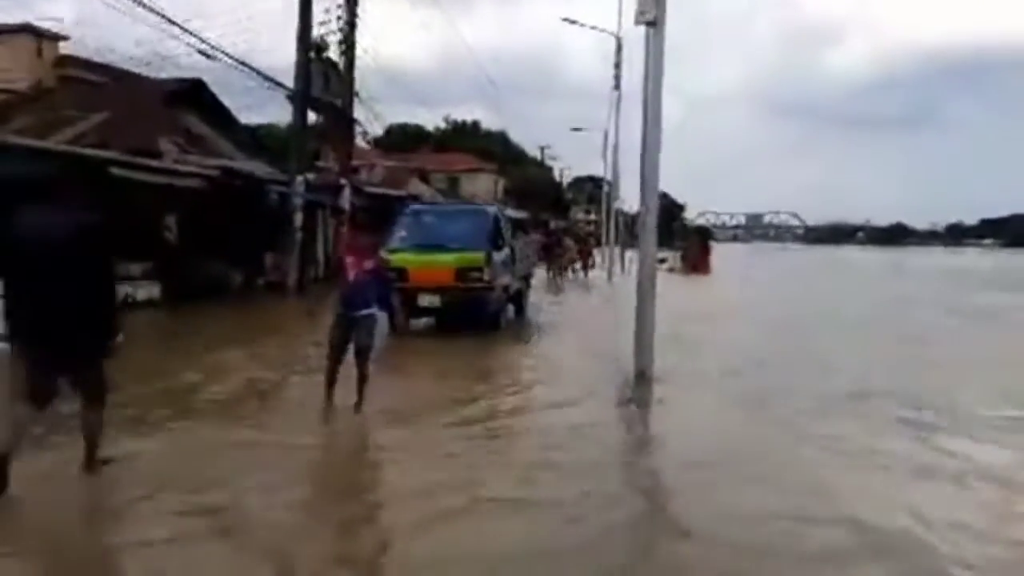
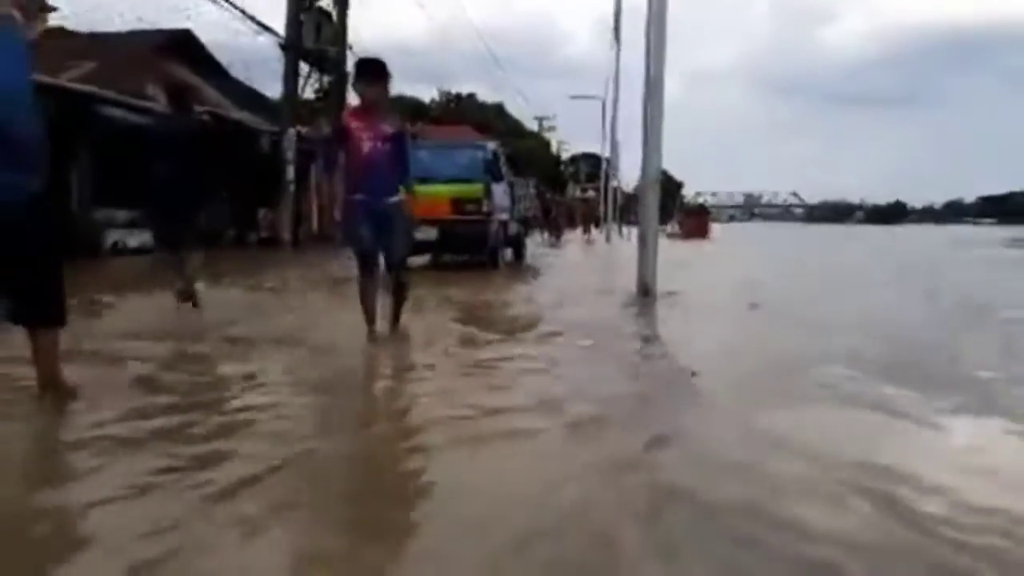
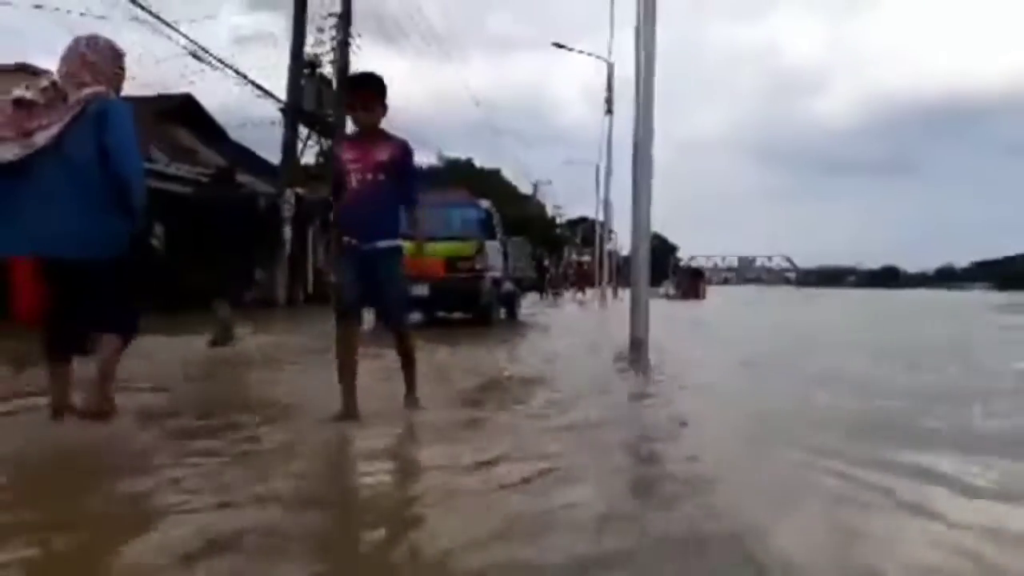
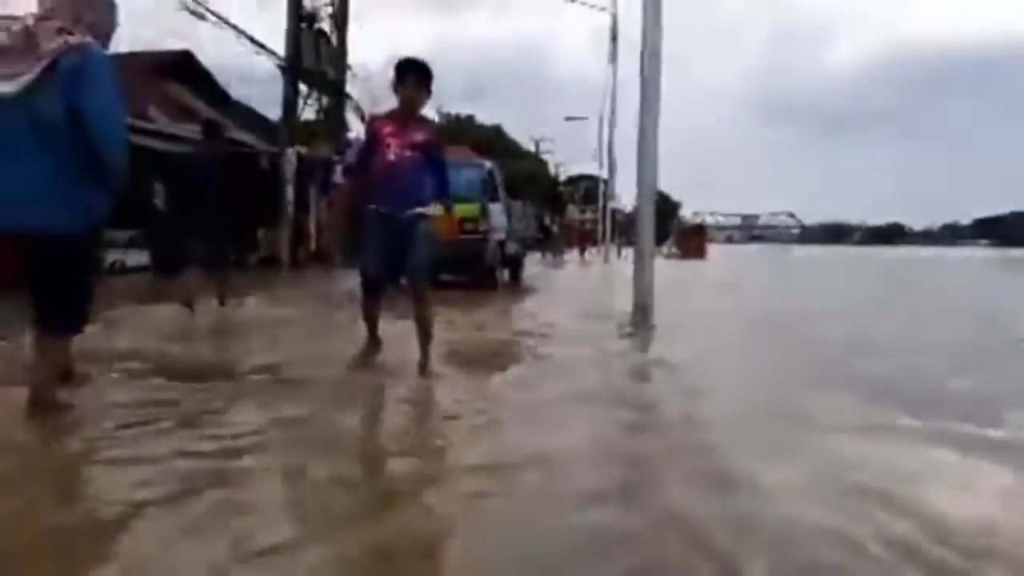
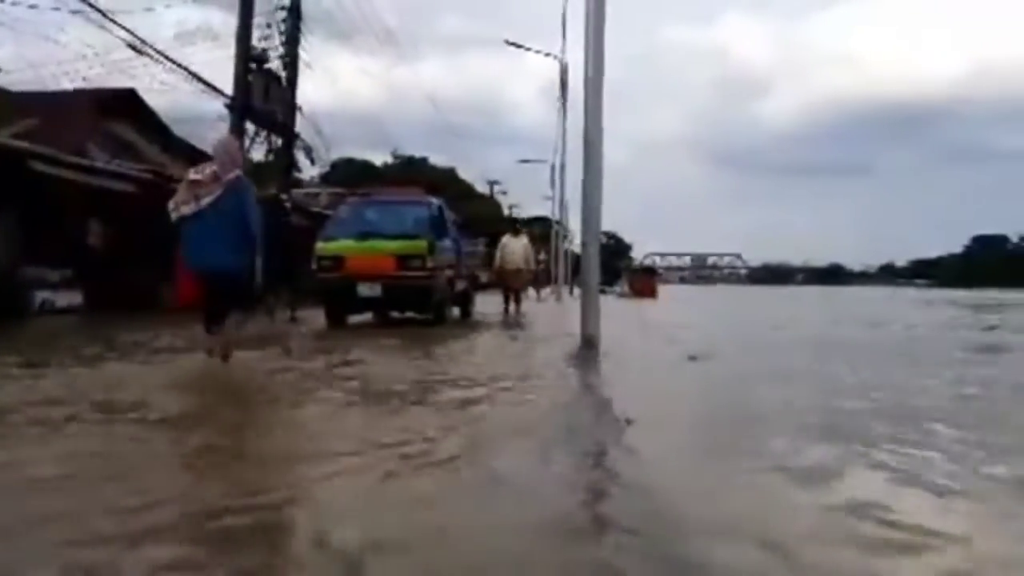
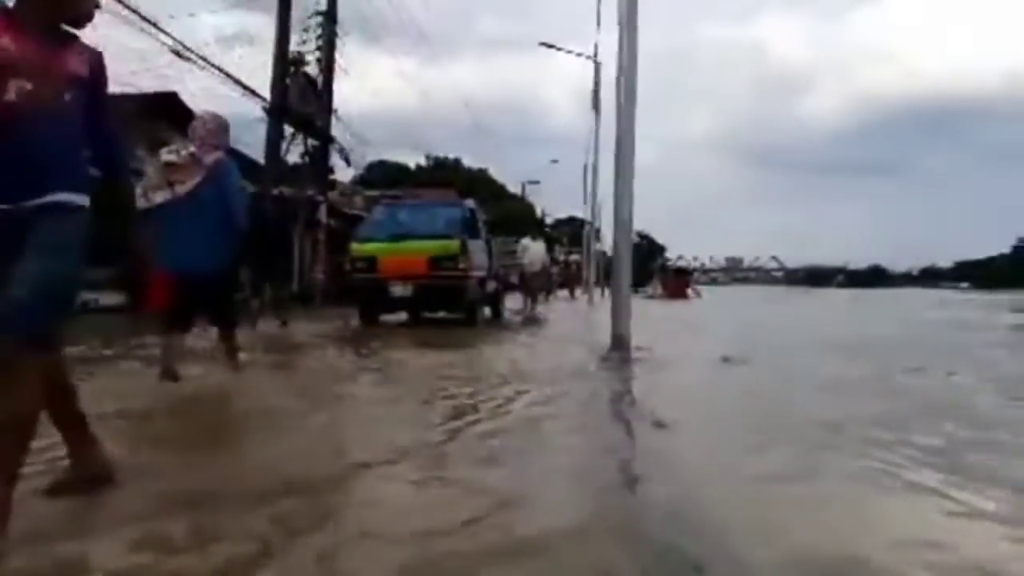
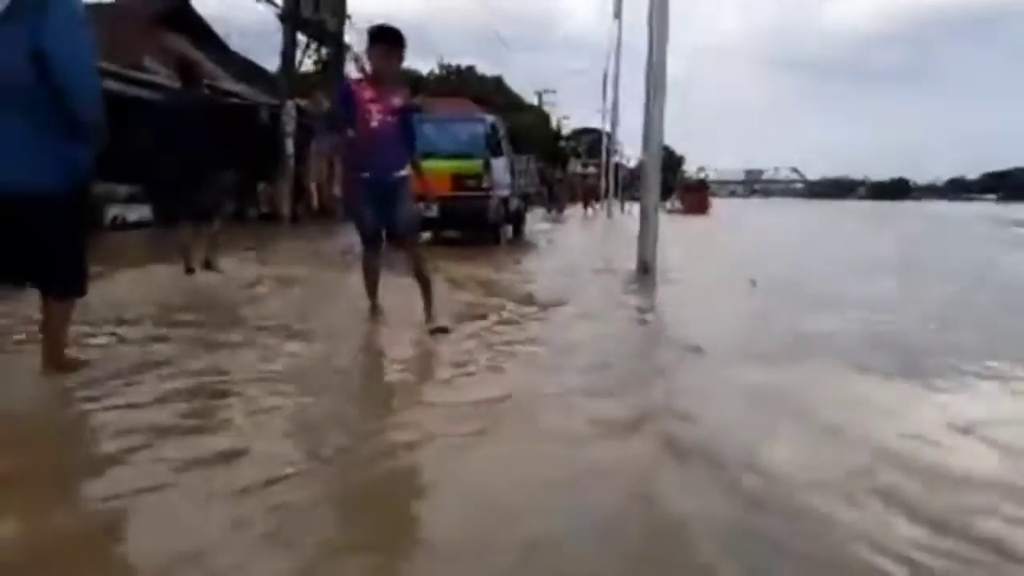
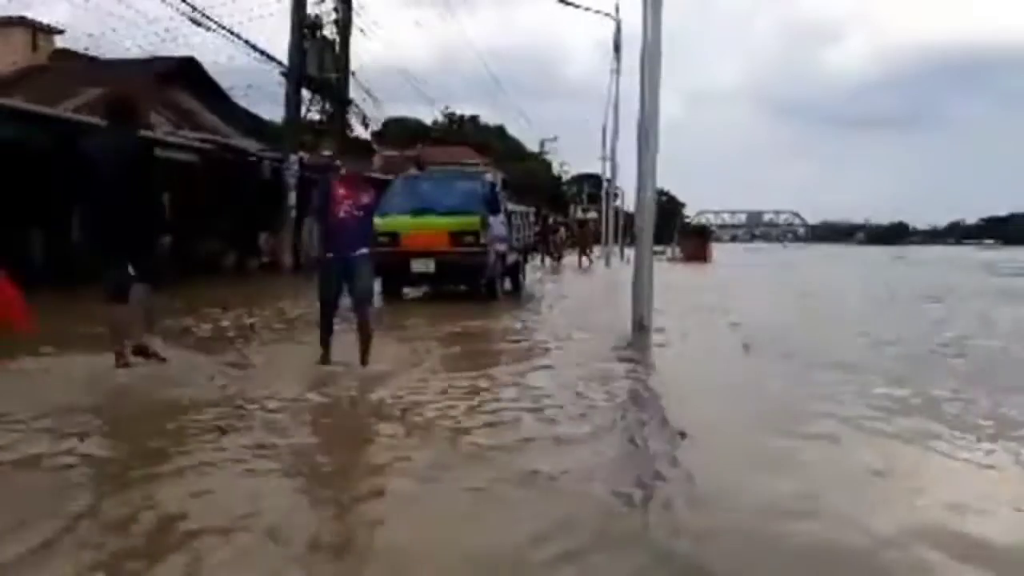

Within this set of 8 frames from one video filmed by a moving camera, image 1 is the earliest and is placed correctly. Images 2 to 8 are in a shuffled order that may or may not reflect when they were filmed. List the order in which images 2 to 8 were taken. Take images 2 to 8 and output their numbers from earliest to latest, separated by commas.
8, 2, 7, 4, 3, 6, 5
